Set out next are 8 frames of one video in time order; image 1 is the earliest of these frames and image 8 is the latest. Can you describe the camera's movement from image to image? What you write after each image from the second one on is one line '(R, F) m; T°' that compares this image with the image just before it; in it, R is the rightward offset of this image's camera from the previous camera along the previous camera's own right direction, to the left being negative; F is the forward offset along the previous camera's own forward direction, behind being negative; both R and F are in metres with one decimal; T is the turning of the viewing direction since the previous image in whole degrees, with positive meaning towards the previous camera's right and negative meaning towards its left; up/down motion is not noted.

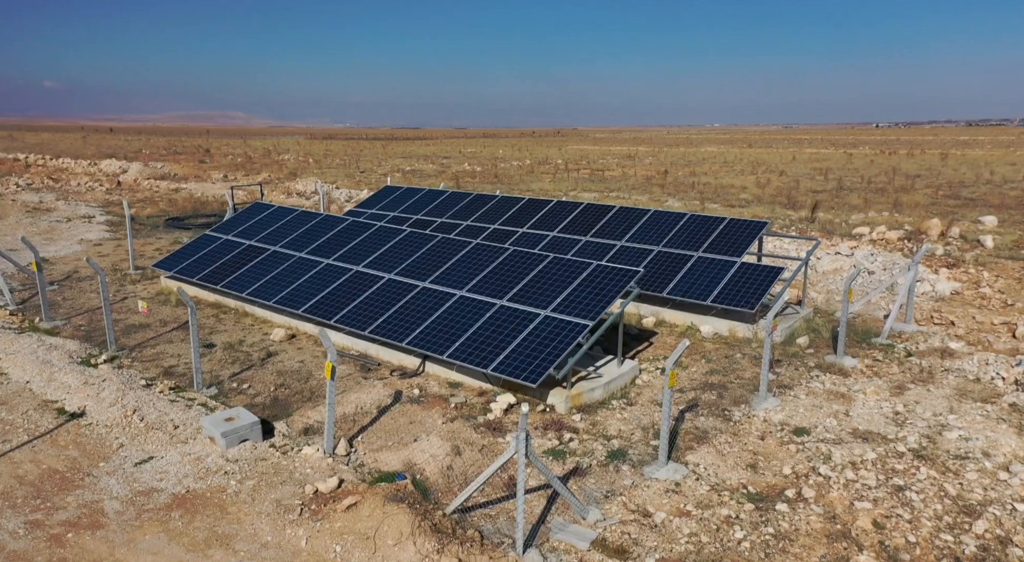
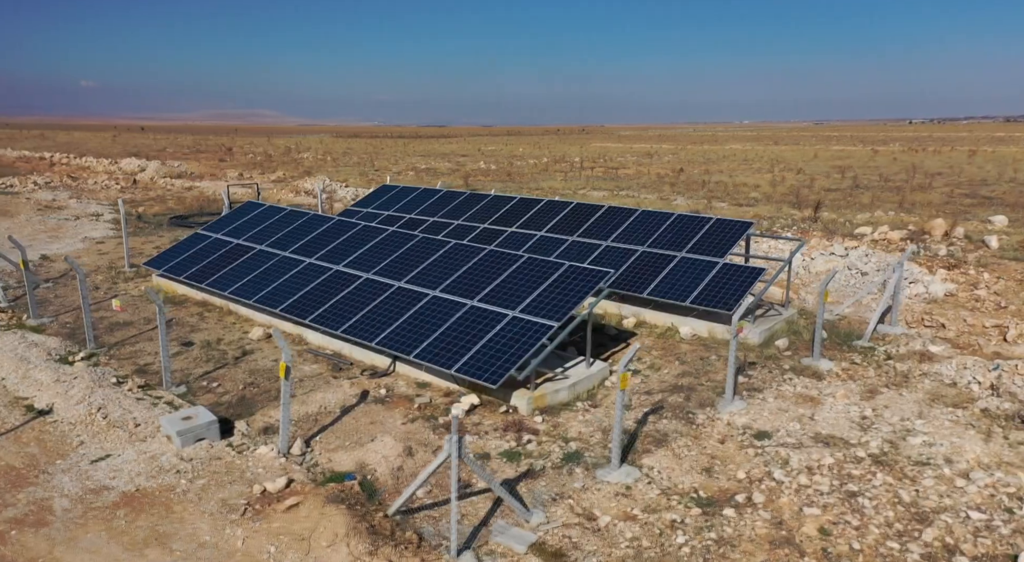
(+0.9, +0.1) m; -1°
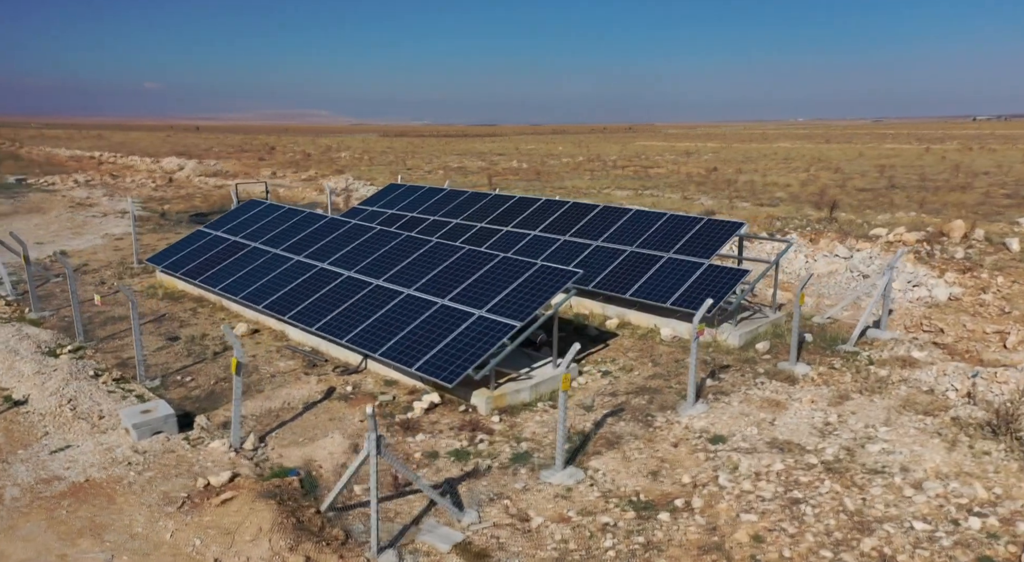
(+1.2, 0.0) m; -3°
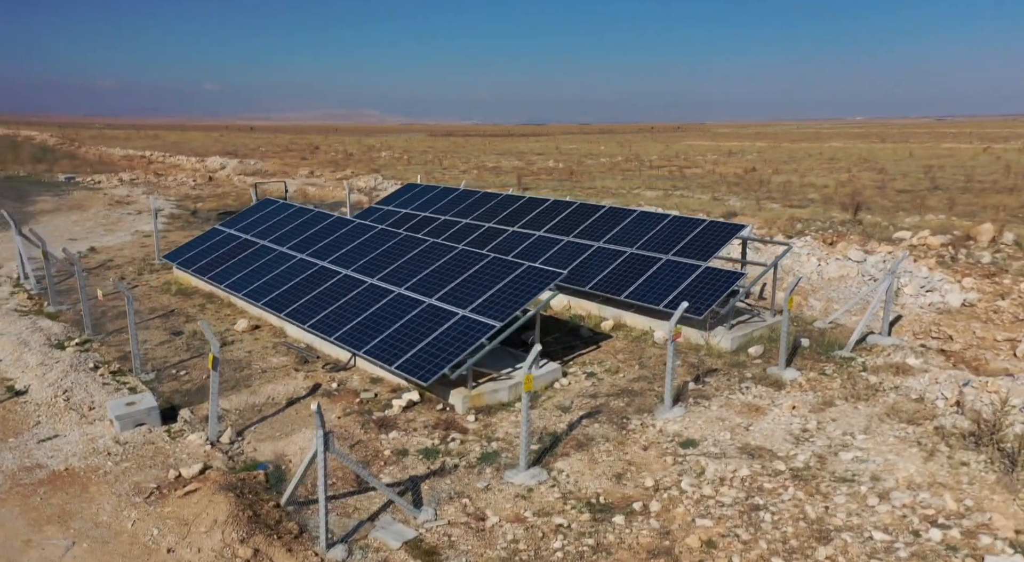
(+0.9, 0.0) m; -3°
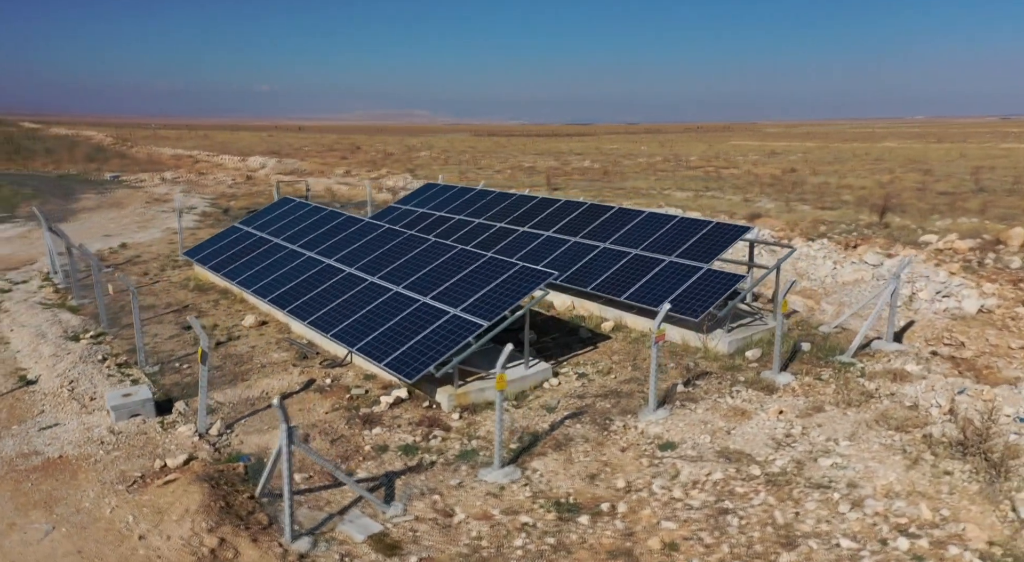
(+0.8, -0.1) m; -3°
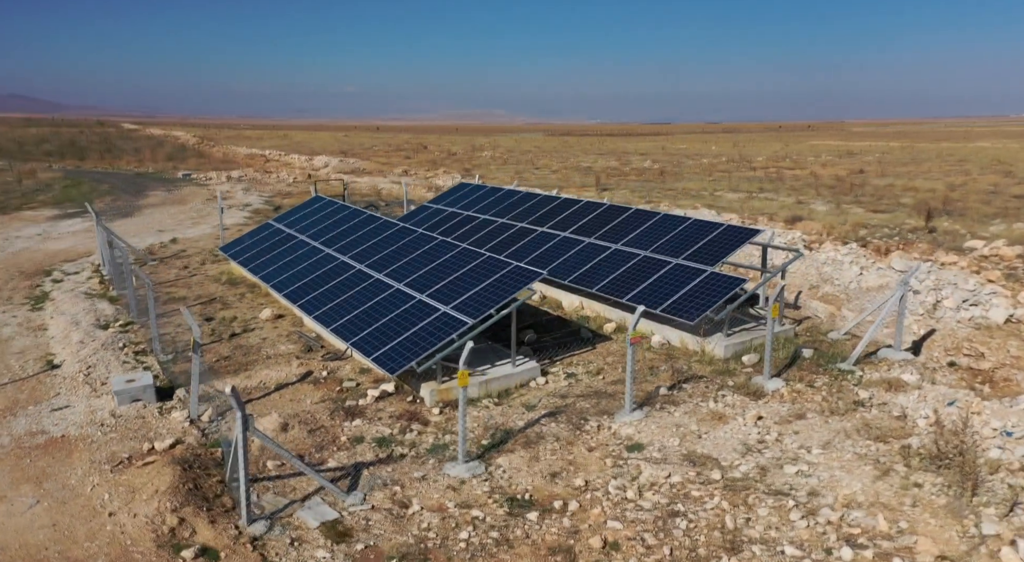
(+1.3, -0.1) m; -5°
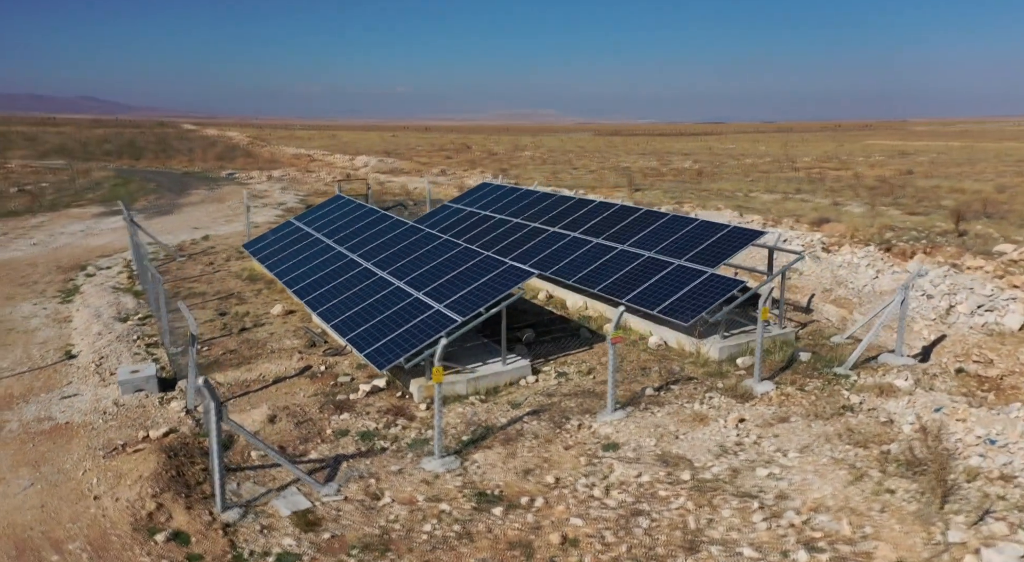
(+0.9, -0.1) m; -3°
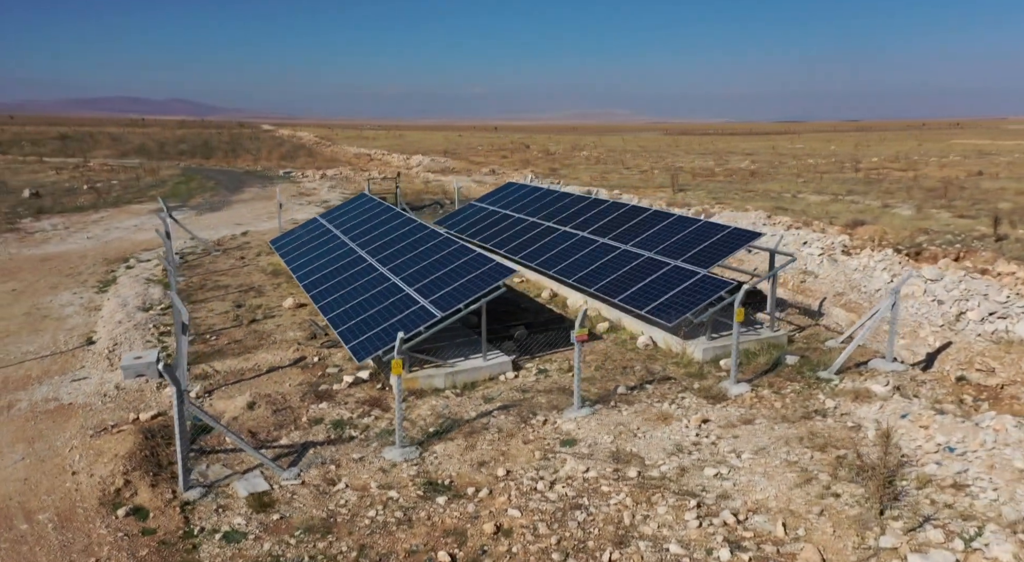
(+1.3, -0.2) m; -4°
